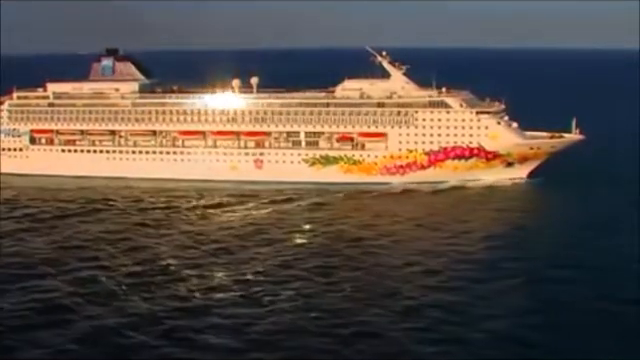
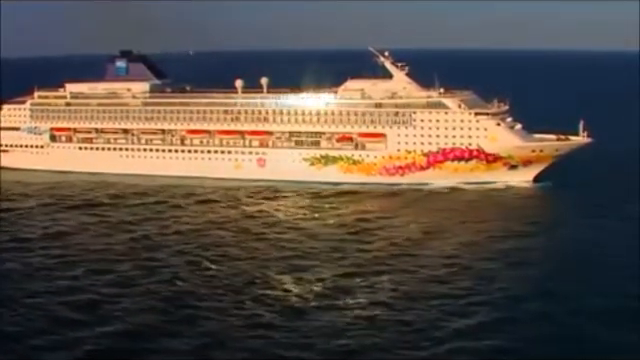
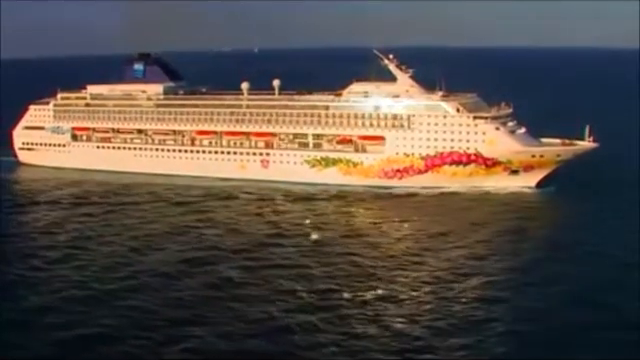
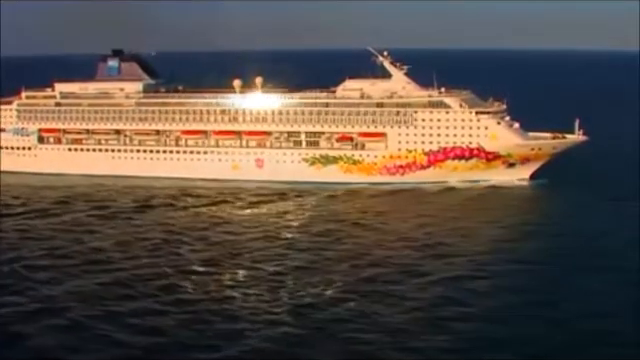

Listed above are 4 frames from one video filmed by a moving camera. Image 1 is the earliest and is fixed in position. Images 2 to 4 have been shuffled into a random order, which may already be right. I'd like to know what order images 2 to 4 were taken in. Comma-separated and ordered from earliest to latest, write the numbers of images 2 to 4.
4, 2, 3
